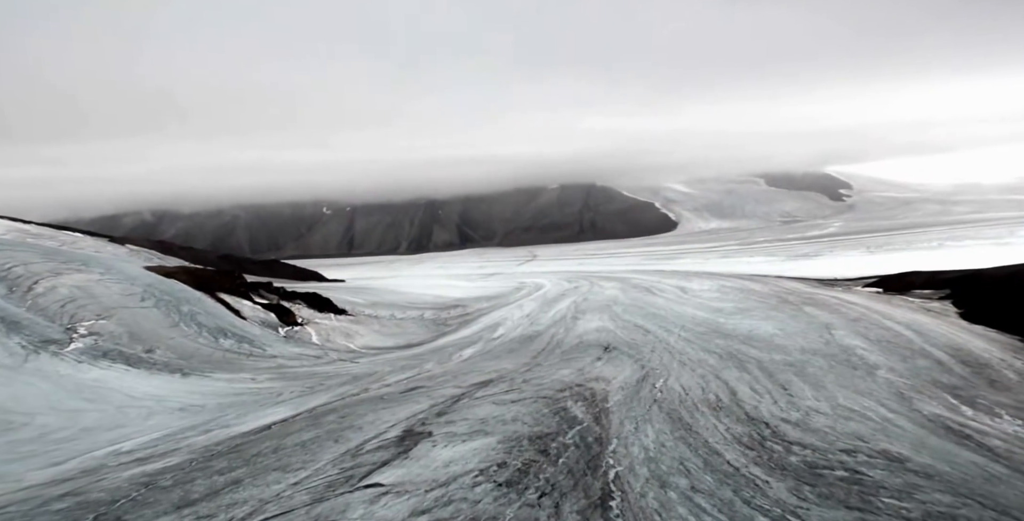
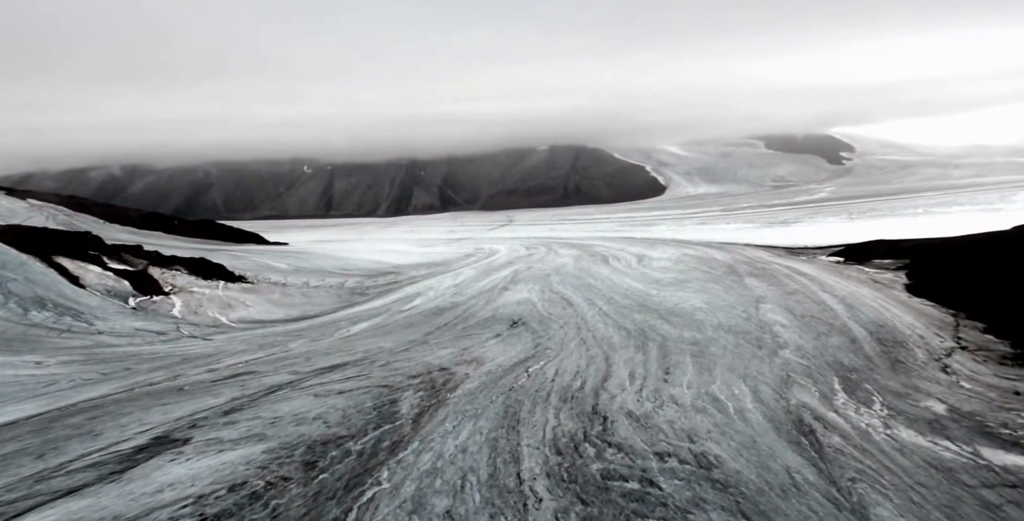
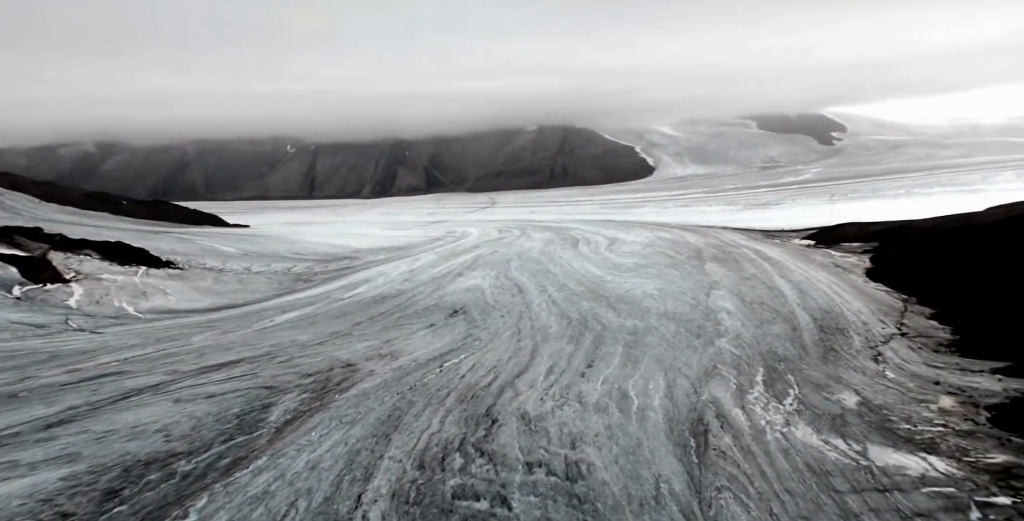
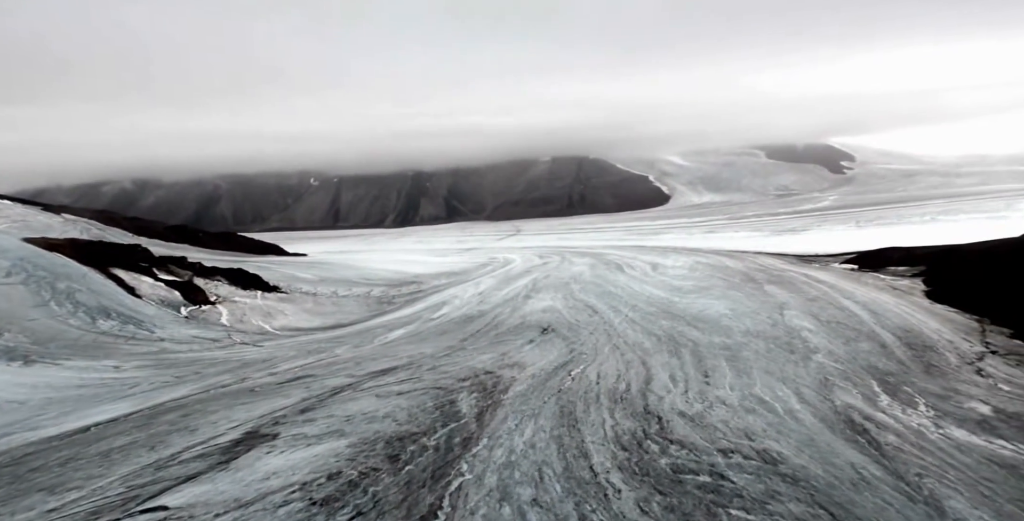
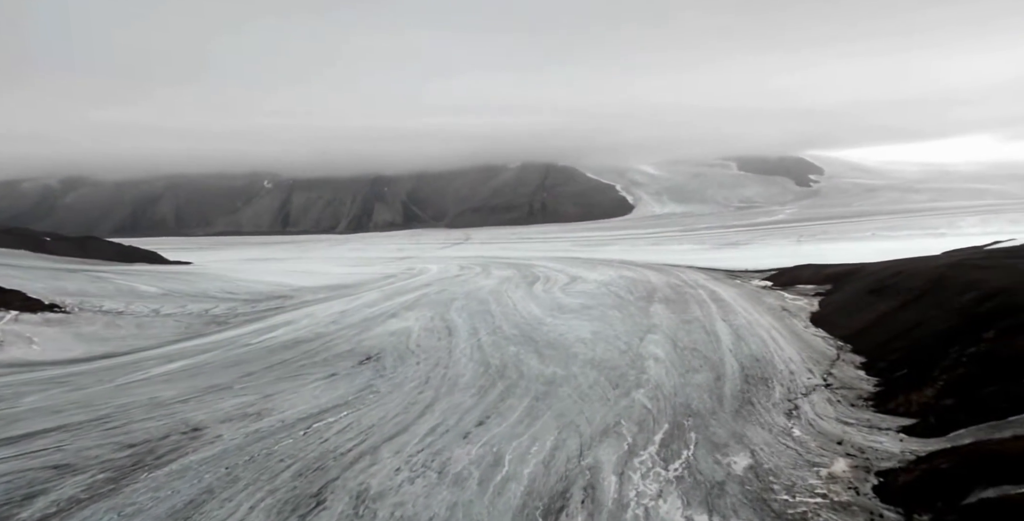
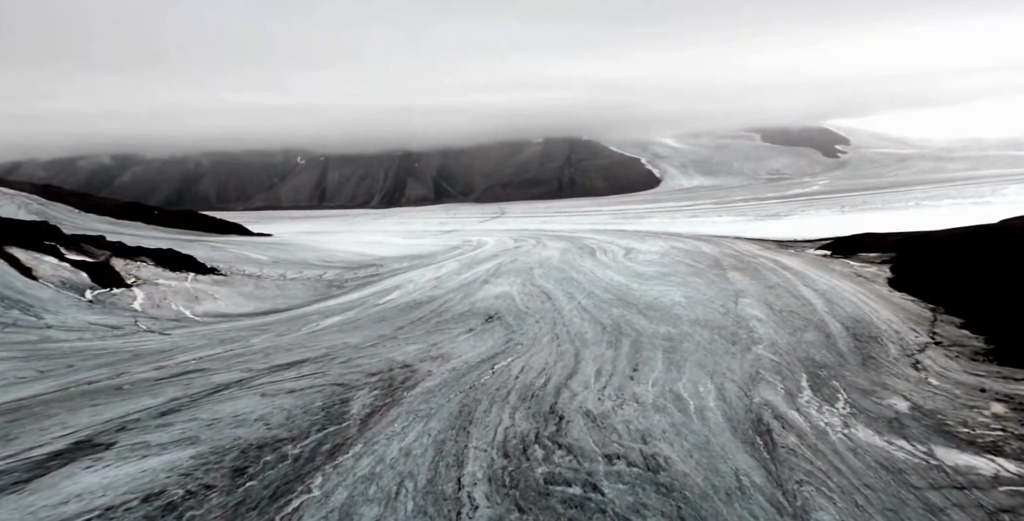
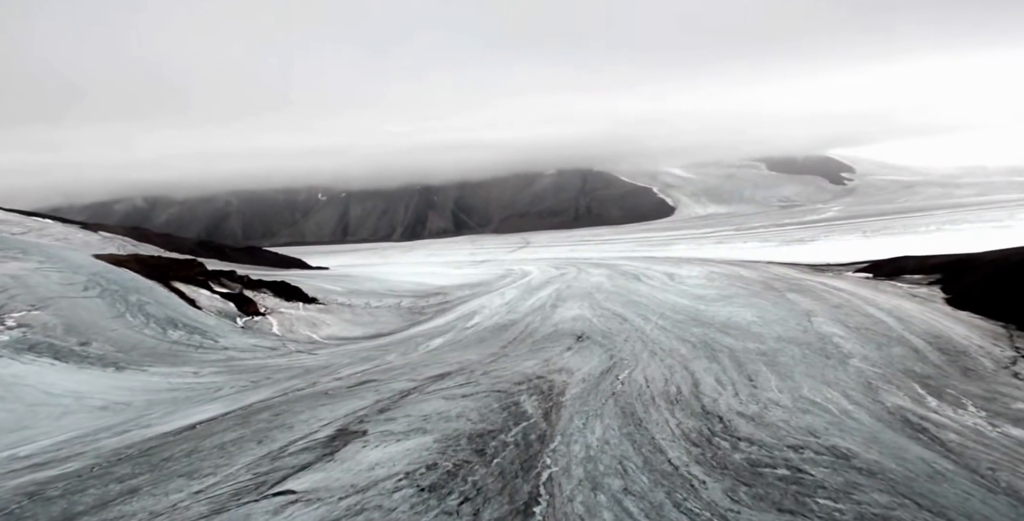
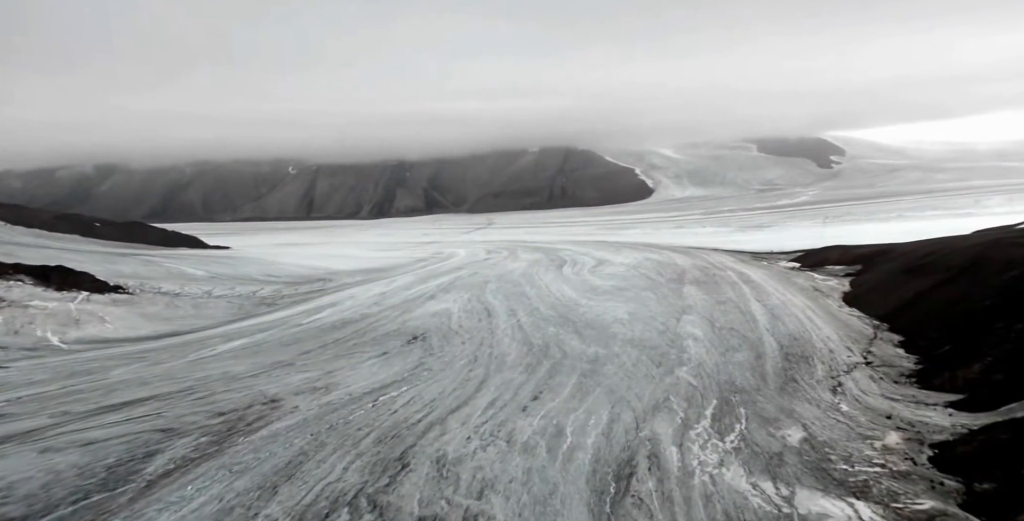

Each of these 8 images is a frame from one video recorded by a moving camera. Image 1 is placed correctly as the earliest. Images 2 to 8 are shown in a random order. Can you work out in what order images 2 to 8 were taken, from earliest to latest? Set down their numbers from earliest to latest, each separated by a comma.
7, 4, 2, 6, 3, 8, 5
